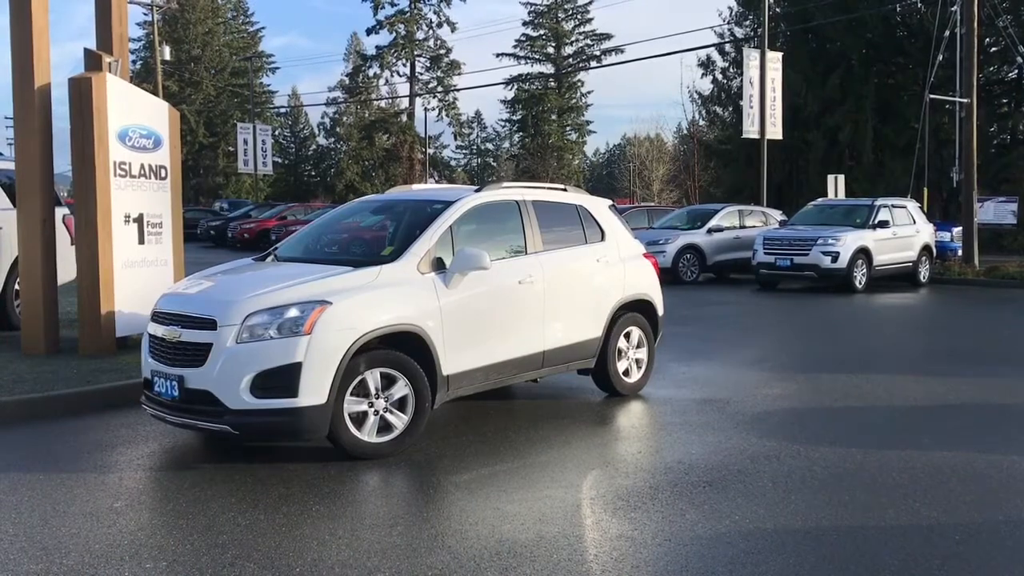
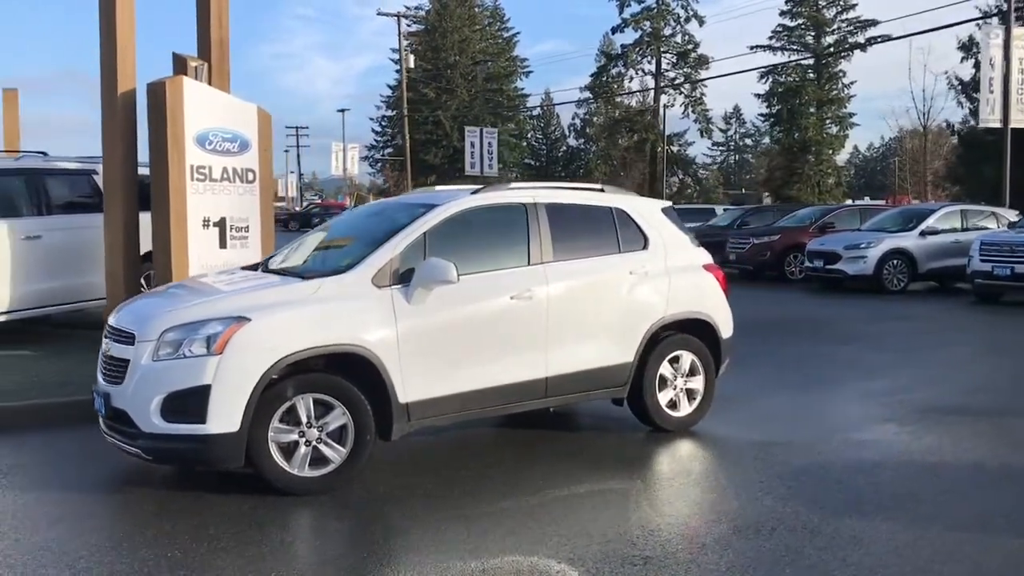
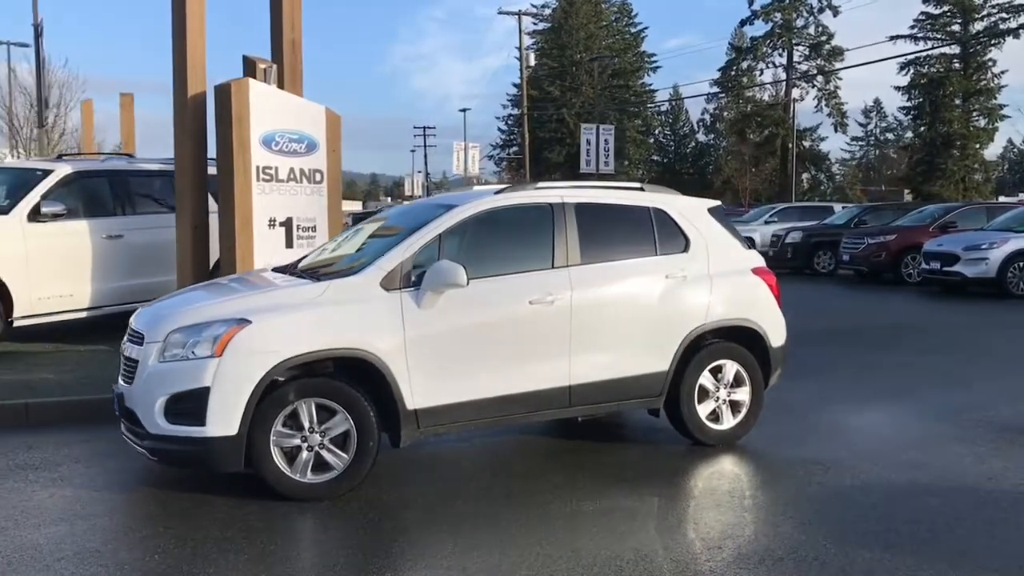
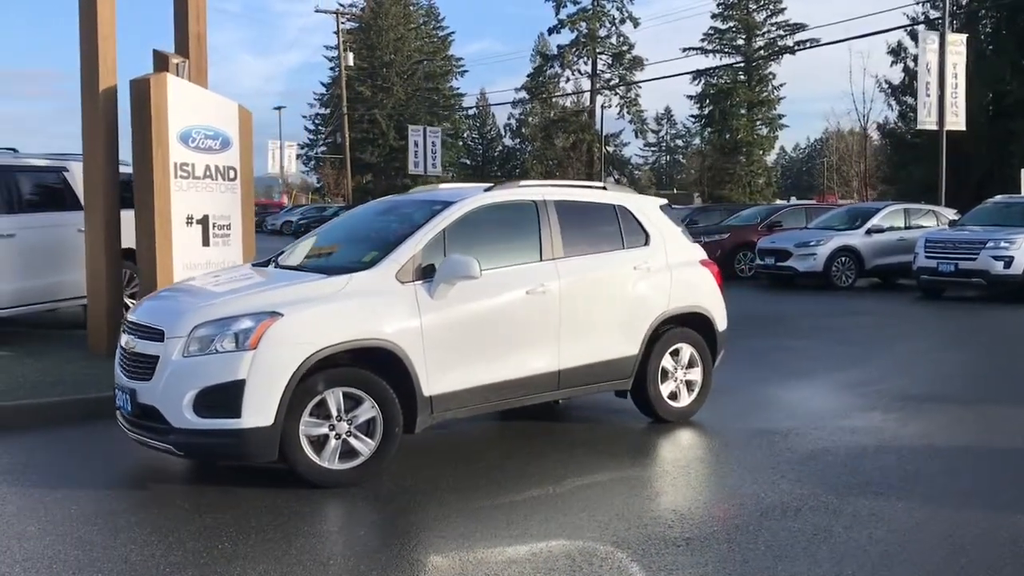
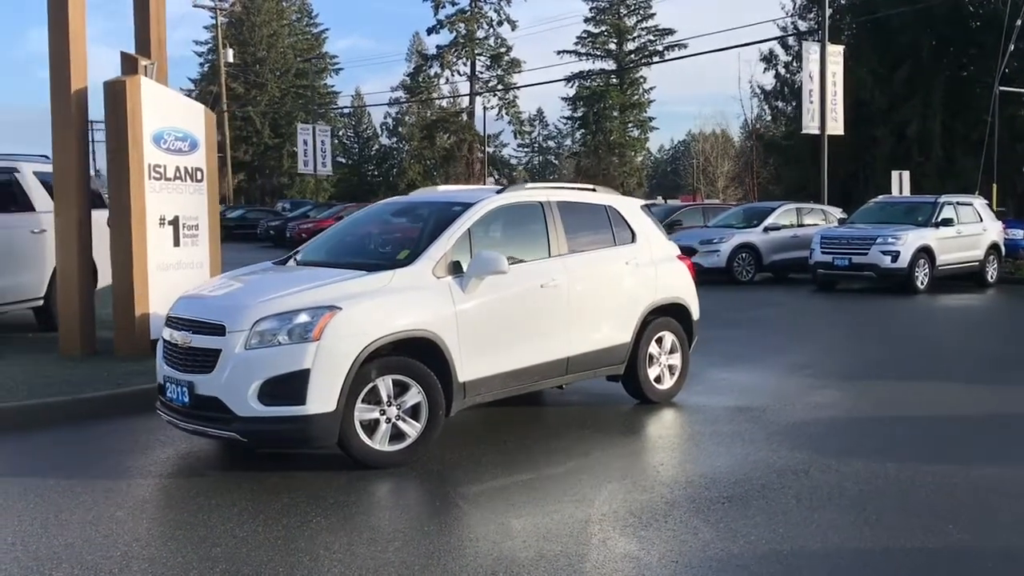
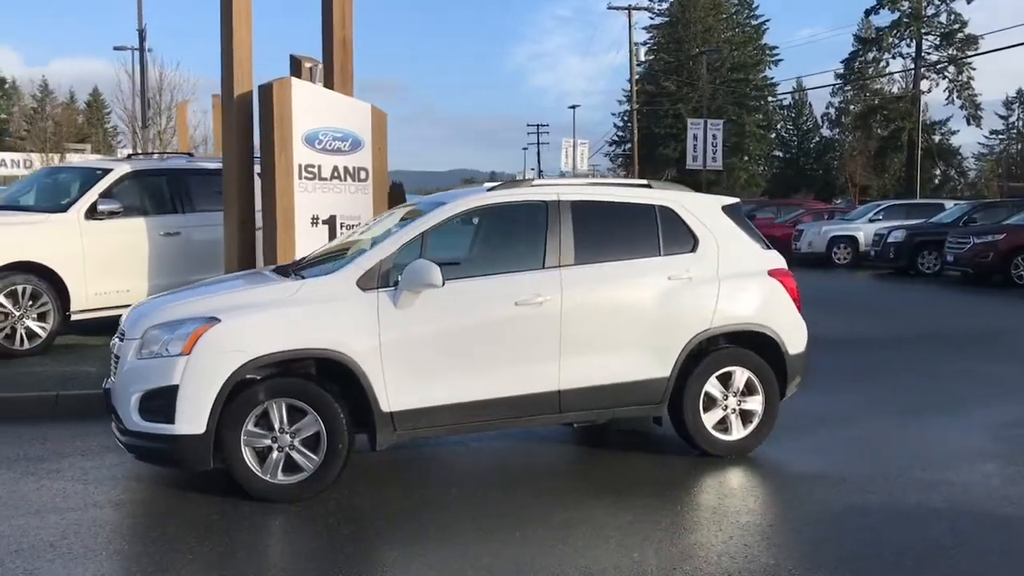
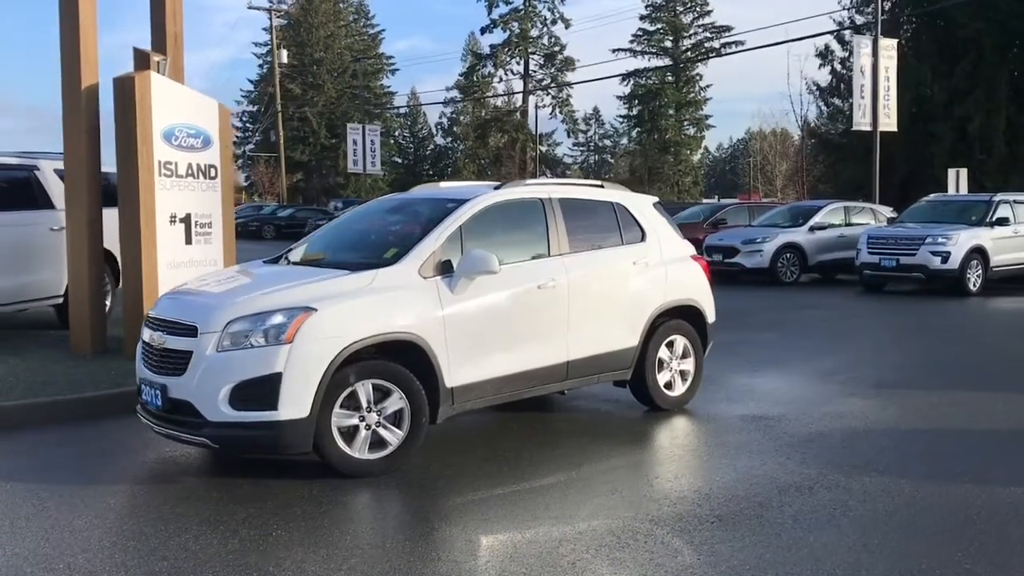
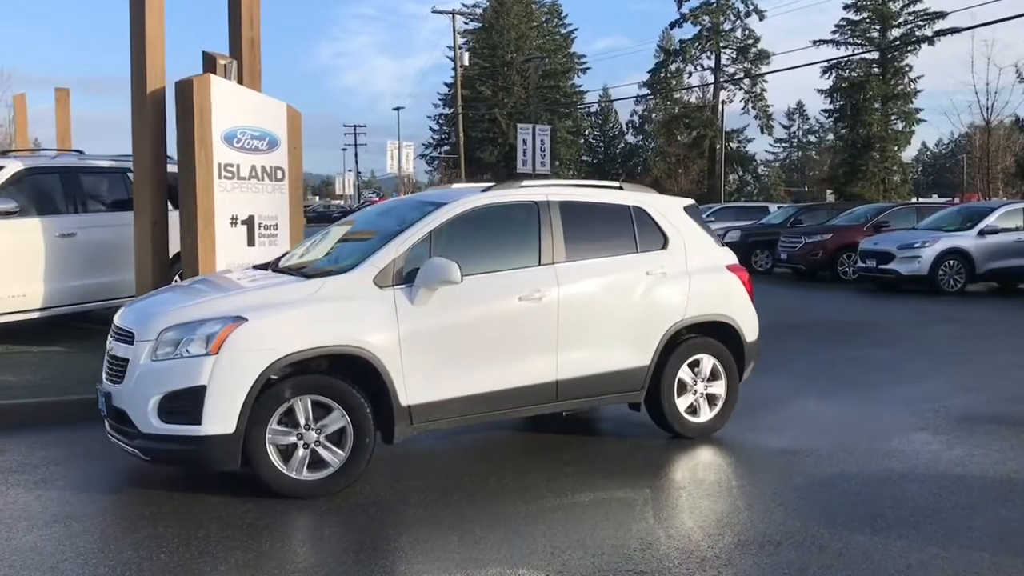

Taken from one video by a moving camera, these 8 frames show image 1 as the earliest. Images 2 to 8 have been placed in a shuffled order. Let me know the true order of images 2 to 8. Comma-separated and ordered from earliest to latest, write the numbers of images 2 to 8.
5, 7, 4, 2, 8, 3, 6
